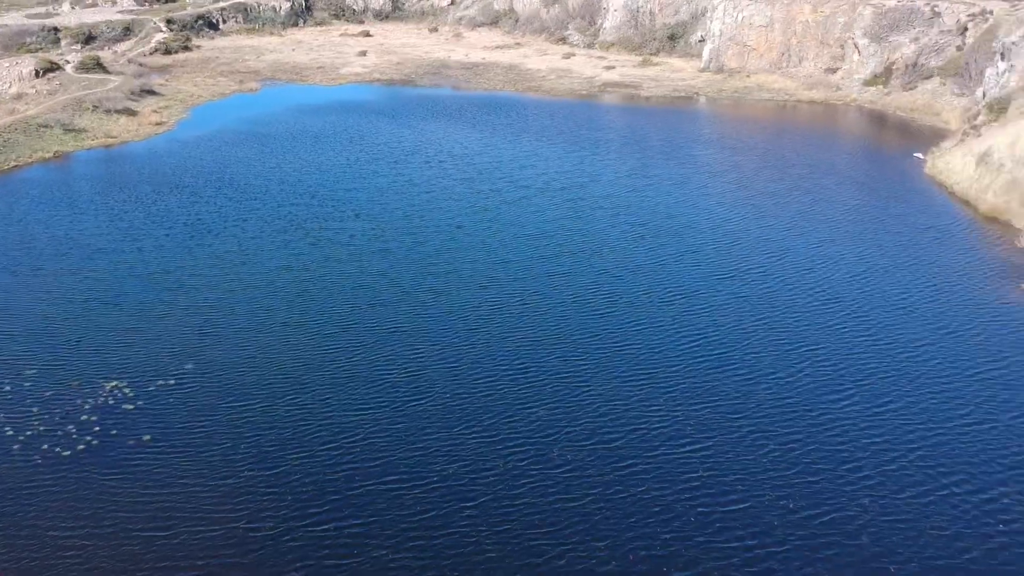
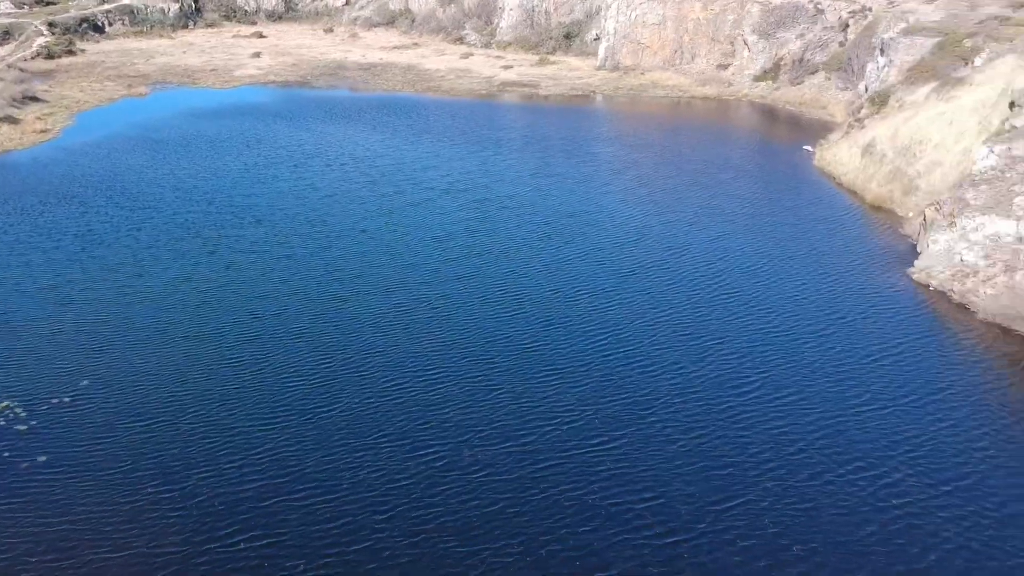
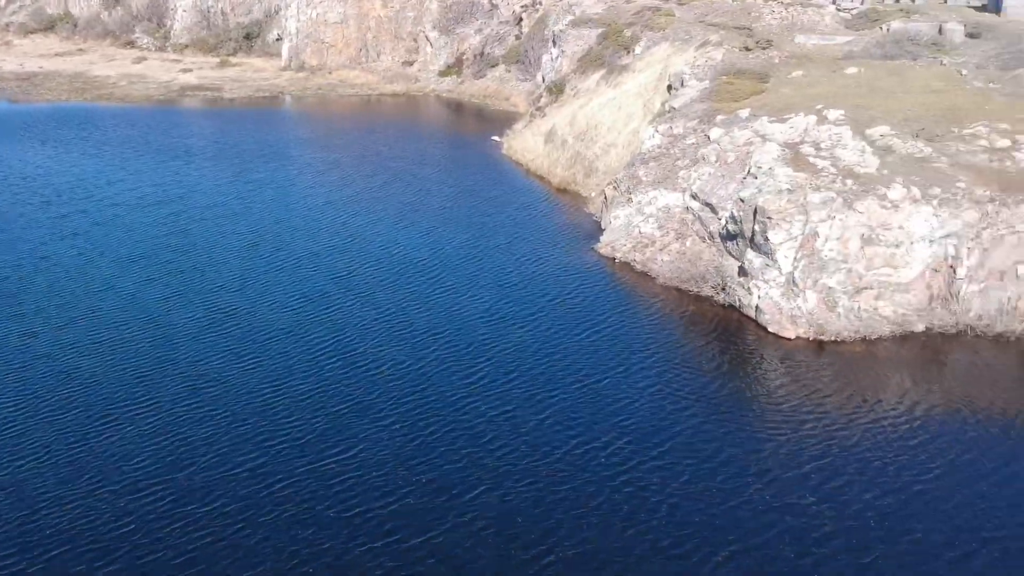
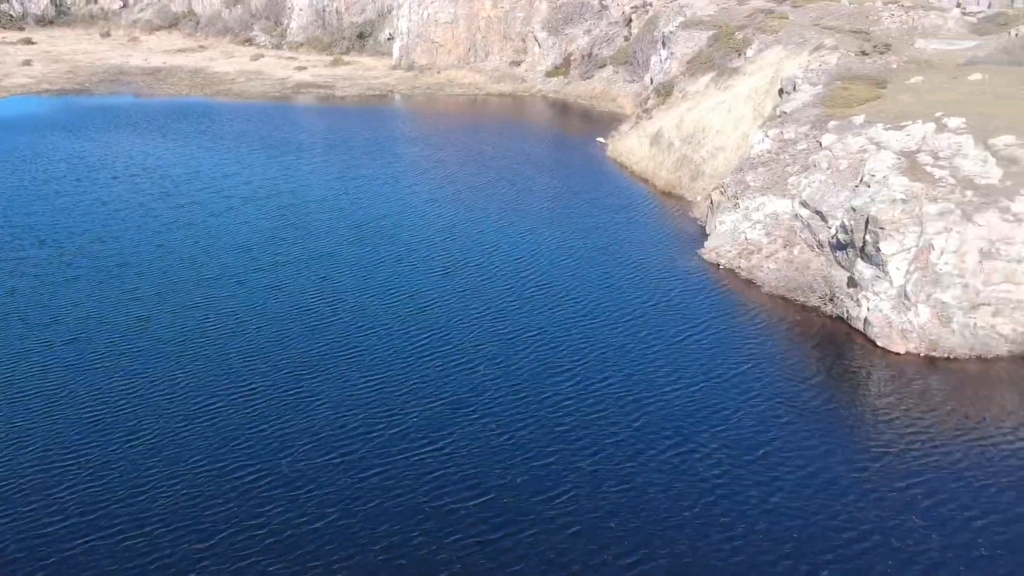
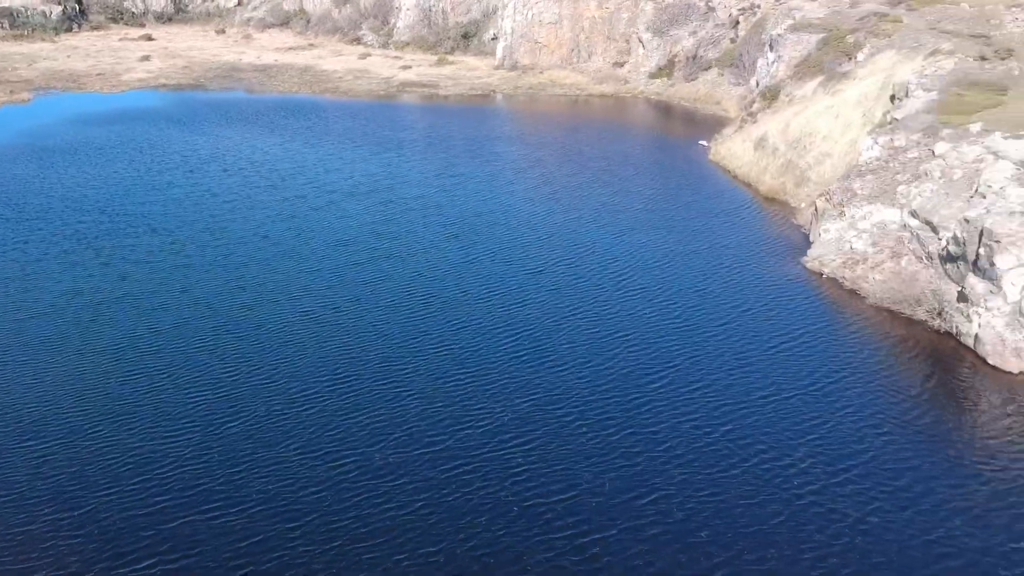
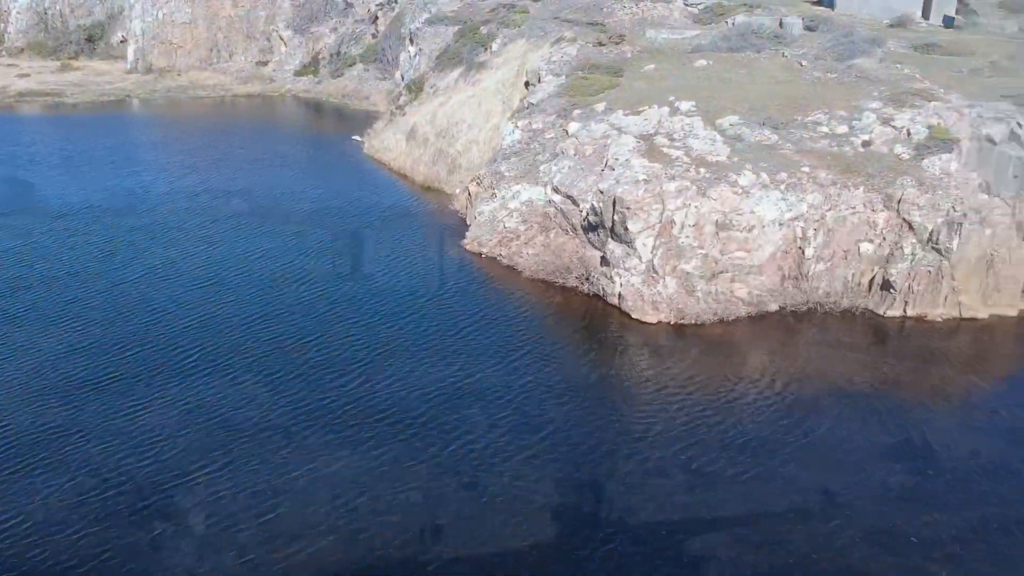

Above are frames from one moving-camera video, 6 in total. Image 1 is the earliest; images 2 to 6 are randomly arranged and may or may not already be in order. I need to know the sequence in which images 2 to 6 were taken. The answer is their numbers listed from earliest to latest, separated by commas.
2, 5, 4, 3, 6
